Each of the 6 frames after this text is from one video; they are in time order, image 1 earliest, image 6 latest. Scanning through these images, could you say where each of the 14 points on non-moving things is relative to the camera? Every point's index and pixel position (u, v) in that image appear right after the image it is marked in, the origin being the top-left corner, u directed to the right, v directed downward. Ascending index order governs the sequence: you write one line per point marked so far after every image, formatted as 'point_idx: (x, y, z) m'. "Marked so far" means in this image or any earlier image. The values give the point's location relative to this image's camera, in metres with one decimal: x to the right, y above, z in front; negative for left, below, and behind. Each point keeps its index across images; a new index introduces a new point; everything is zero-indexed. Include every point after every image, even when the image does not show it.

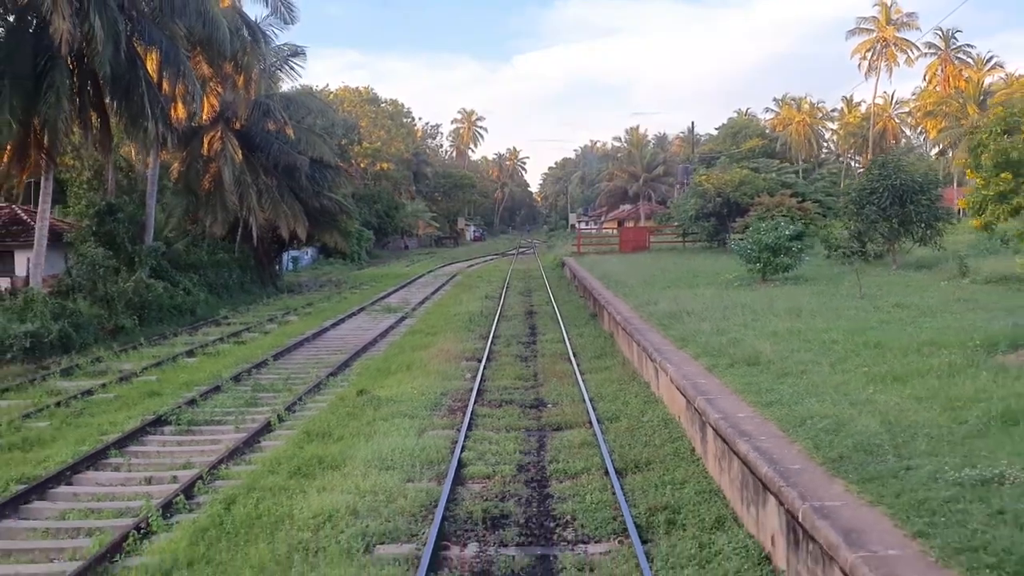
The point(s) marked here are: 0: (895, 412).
0: (+2.5, -0.8, +5.8) m
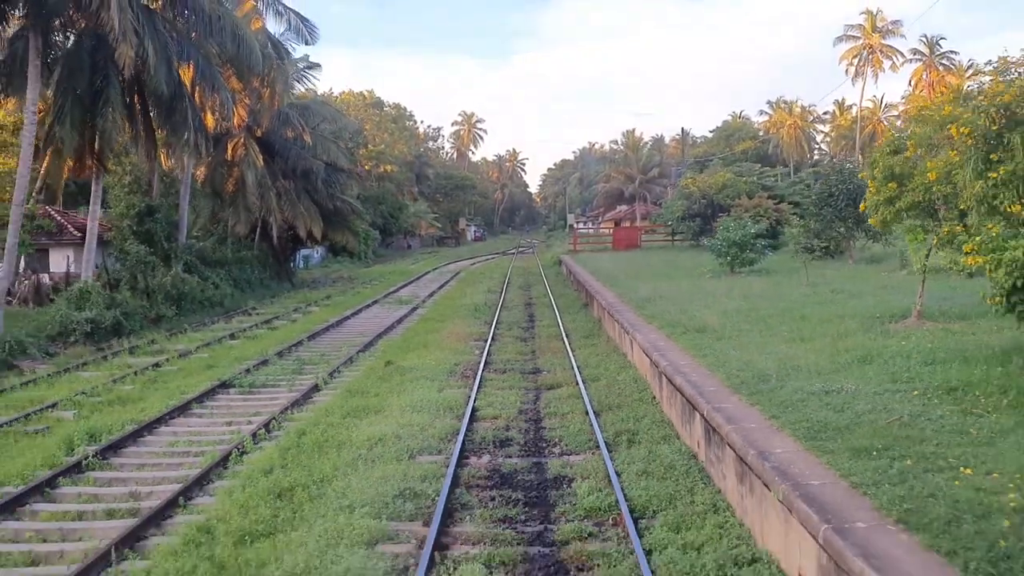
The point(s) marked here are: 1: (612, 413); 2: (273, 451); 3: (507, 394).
0: (+2.6, -0.6, +8.0) m
1: (+1.1, -1.3, +9.4) m
2: (-2.3, -1.6, +8.4) m
3: (-0.1, -1.3, +10.9) m
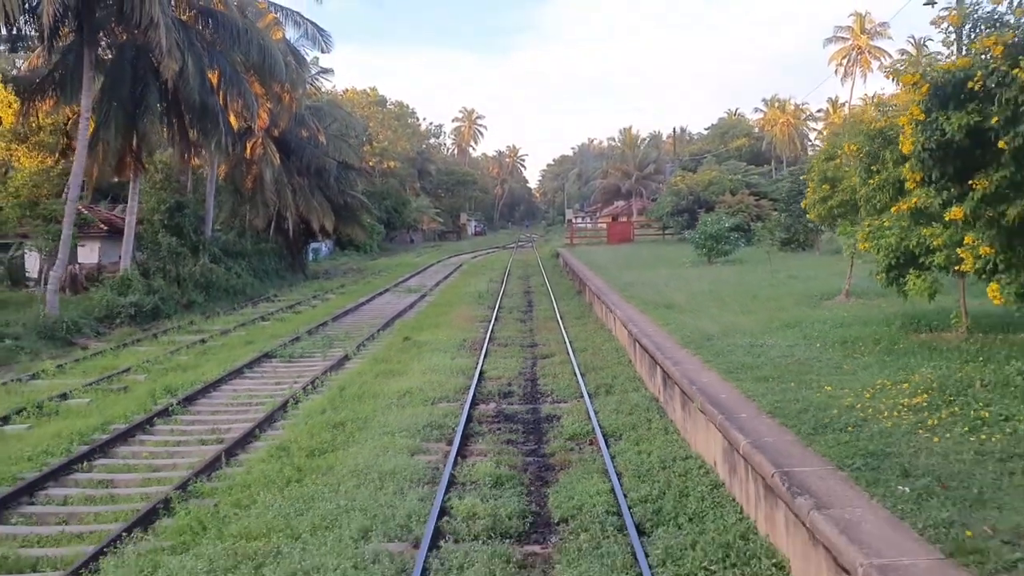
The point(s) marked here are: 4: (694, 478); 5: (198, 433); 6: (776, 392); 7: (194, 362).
0: (+2.6, -0.4, +10.1) m
1: (+1.1, -1.1, +11.4) m
2: (-2.3, -1.4, +10.5) m
3: (-0.1, -1.1, +12.9) m
4: (+1.4, -1.5, +6.6) m
5: (-3.4, -1.6, +9.5) m
6: (+2.0, -0.8, +6.6) m
7: (-5.3, -1.2, +14.2) m
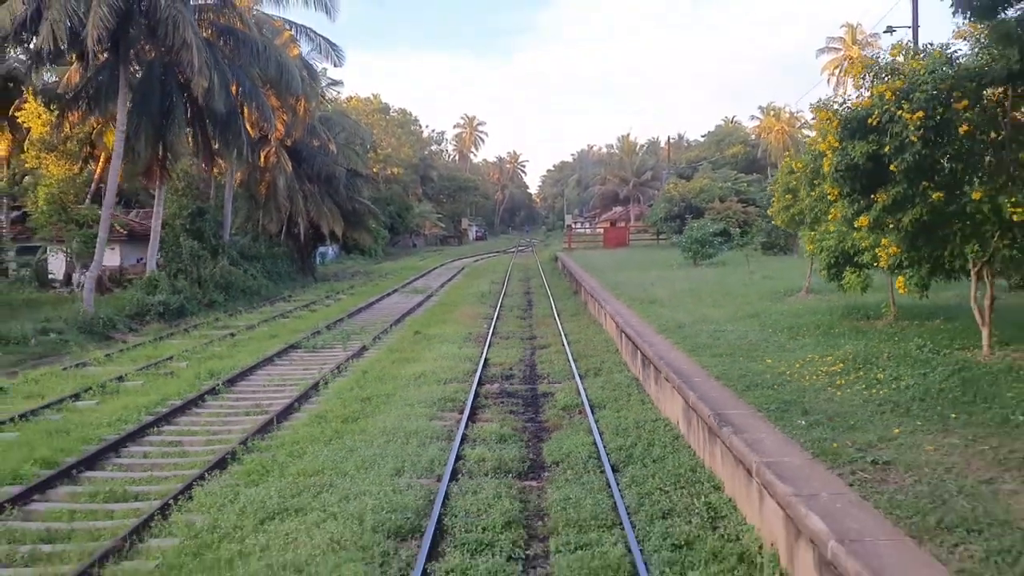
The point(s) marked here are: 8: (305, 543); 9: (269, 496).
0: (+2.6, -0.4, +11.7) m
1: (+1.1, -1.1, +13.0) m
2: (-2.3, -1.3, +12.1) m
3: (0.0, -1.0, +14.5) m
4: (+1.4, -1.4, +8.2) m
5: (-3.4, -1.5, +11.1) m
6: (+2.0, -0.7, +8.2) m
7: (-5.2, -1.2, +15.8) m
8: (-1.4, -1.8, +6.0) m
9: (-2.0, -1.7, +7.1) m
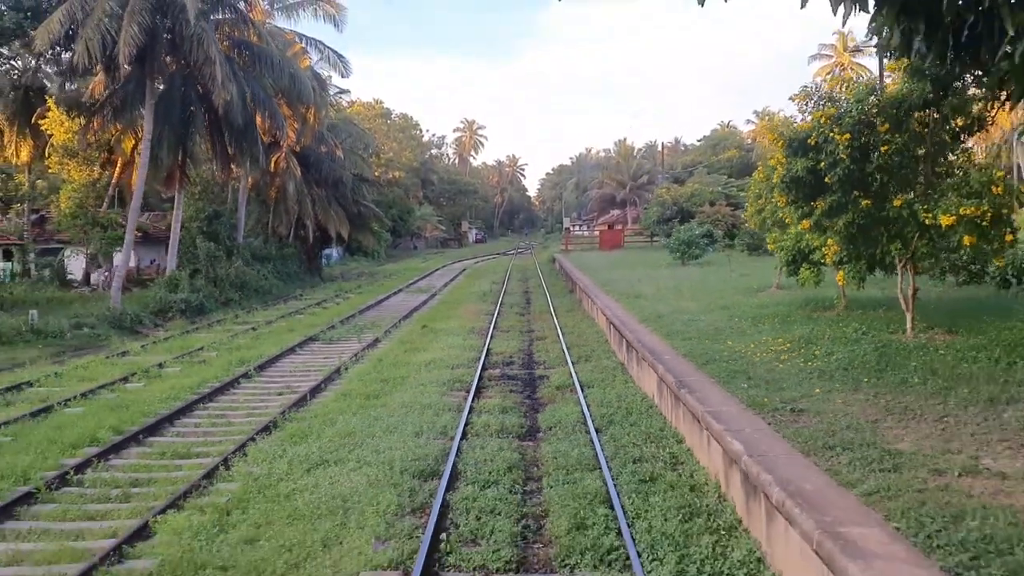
0: (+2.6, -0.3, +13.2) m
1: (+1.1, -1.0, +14.5) m
2: (-2.3, -1.2, +13.6) m
3: (0.0, -1.0, +16.0) m
4: (+1.4, -1.3, +9.7) m
5: (-3.4, -1.5, +12.6) m
6: (+2.1, -0.7, +9.7) m
7: (-5.2, -1.1, +17.3) m
8: (-1.4, -1.7, +7.5) m
9: (-2.0, -1.6, +8.6) m
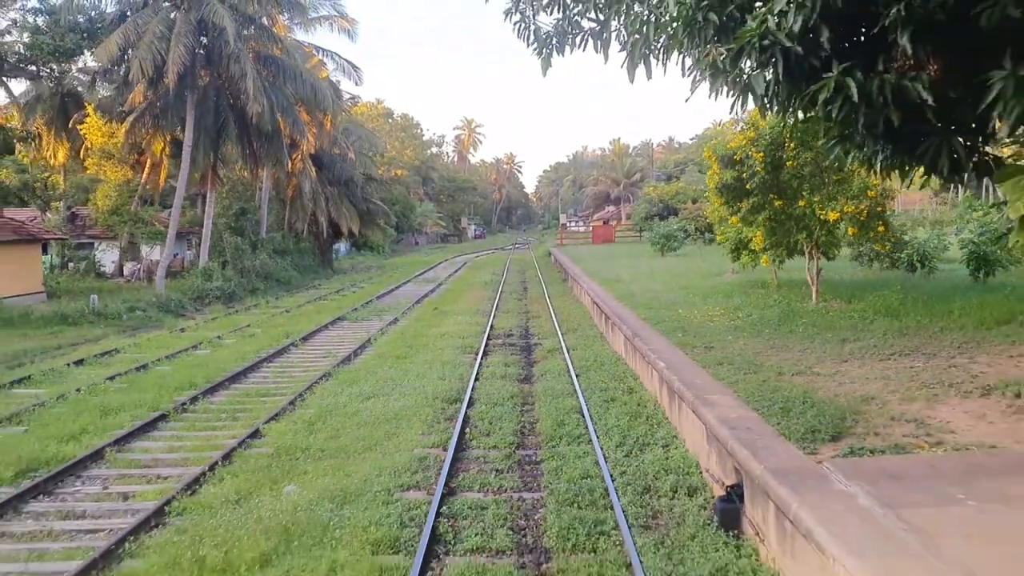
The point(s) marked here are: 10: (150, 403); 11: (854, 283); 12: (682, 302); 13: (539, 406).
0: (+2.6, 0.0, +16.1) m
1: (+1.1, -0.7, +17.4) m
2: (-2.3, -0.9, +16.5) m
3: (-0.1, -0.7, +18.9) m
4: (+1.4, -1.0, +12.6) m
5: (-3.4, -1.2, +15.4) m
6: (+2.1, -0.4, +12.6) m
7: (-5.3, -0.8, +20.2) m
8: (-1.4, -1.4, +10.4) m
9: (-2.0, -1.4, +11.5) m
10: (-4.7, -1.5, +11.1) m
11: (+5.7, +0.1, +14.1) m
12: (+2.7, -0.2, +13.5) m
13: (+0.3, -1.4, +10.0) m
